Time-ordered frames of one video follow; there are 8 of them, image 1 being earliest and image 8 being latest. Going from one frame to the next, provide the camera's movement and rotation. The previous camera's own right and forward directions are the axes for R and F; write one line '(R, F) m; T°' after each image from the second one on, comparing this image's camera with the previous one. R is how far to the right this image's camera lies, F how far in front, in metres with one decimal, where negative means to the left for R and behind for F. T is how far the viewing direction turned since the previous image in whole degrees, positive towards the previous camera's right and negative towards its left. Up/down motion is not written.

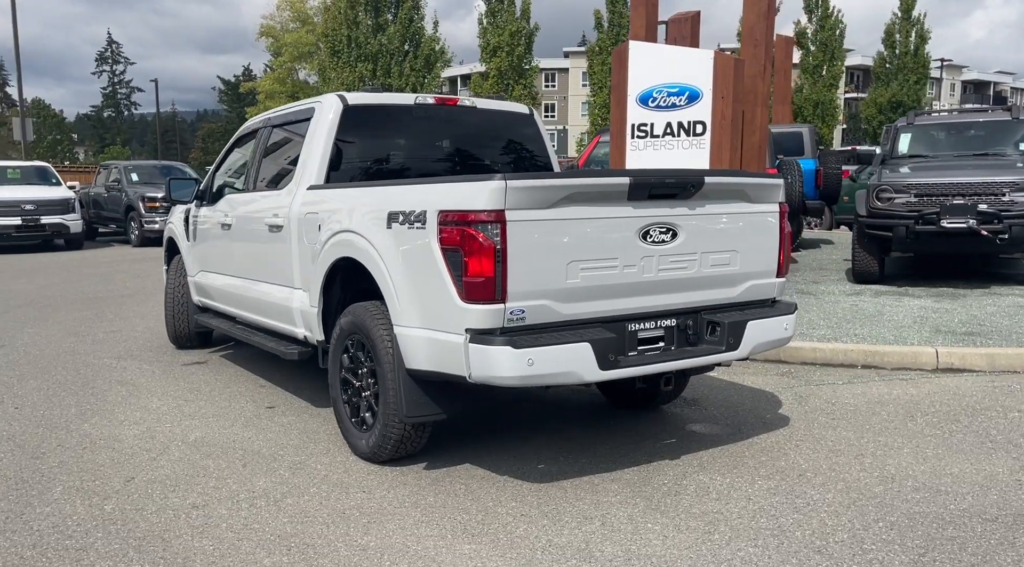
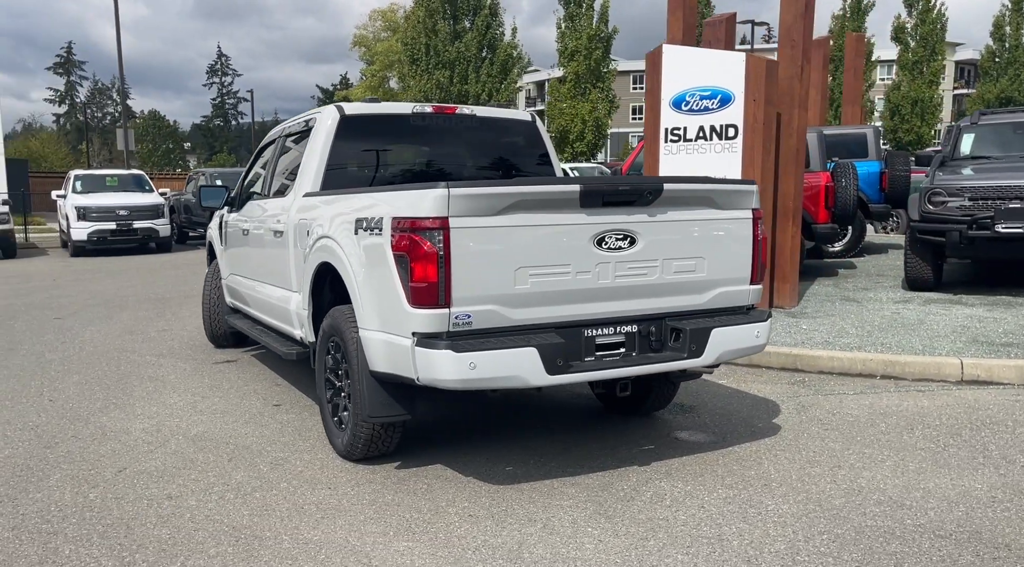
(+0.6, 0.0) m; -6°
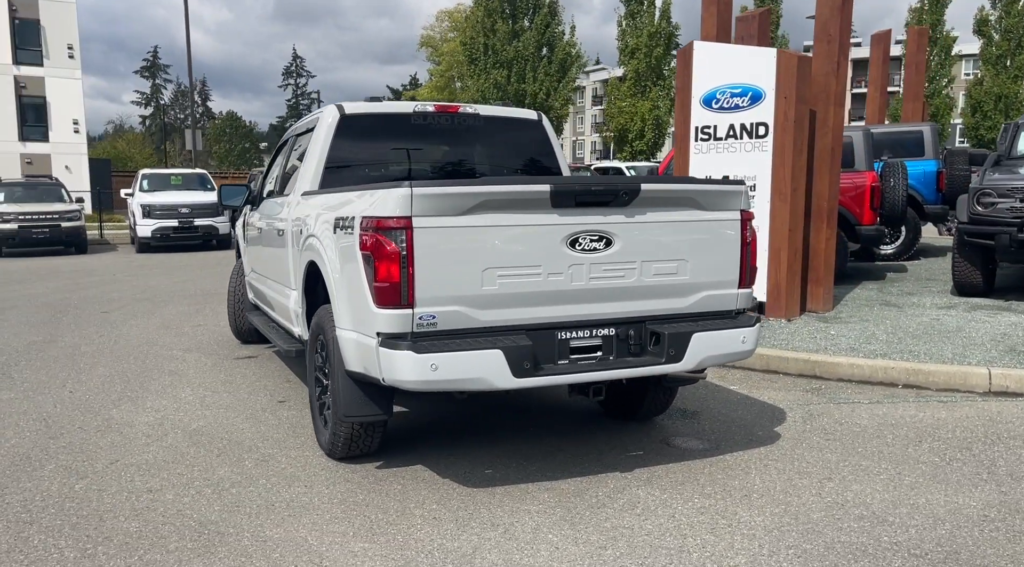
(+0.4, +0.1) m; -4°
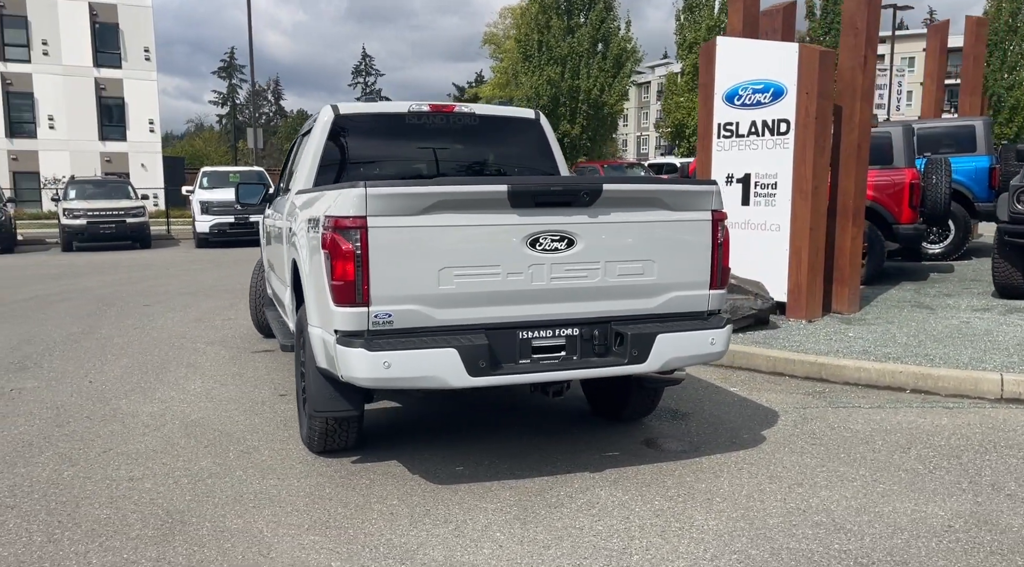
(+0.4, 0.0) m; -4°
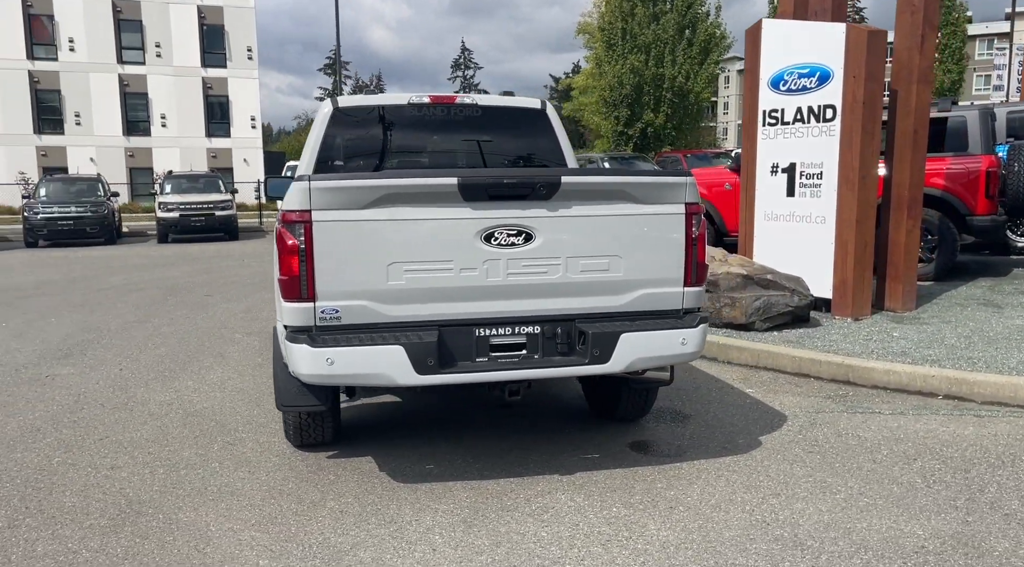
(+0.6, +0.2) m; -6°
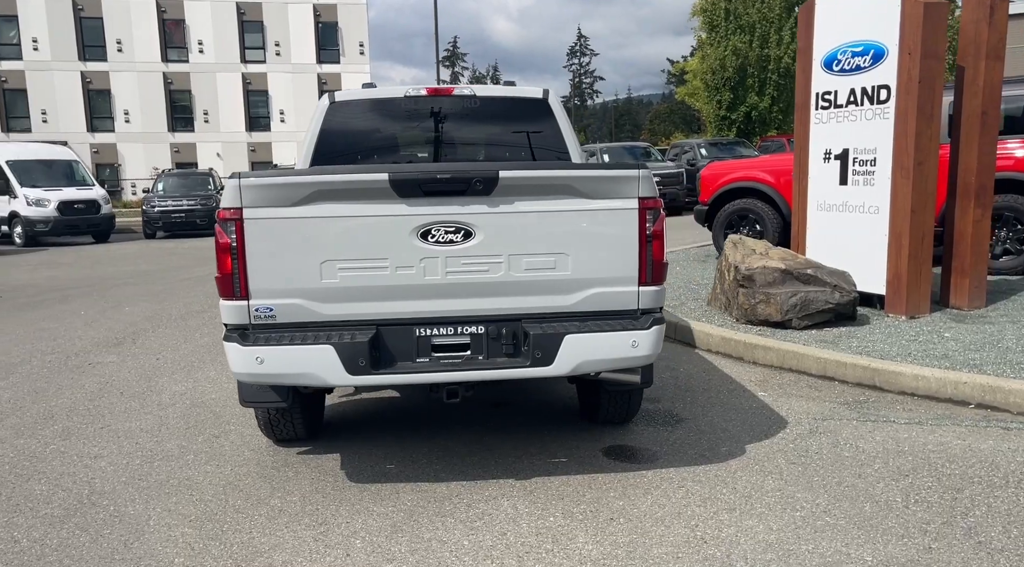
(+0.7, +0.2) m; -7°
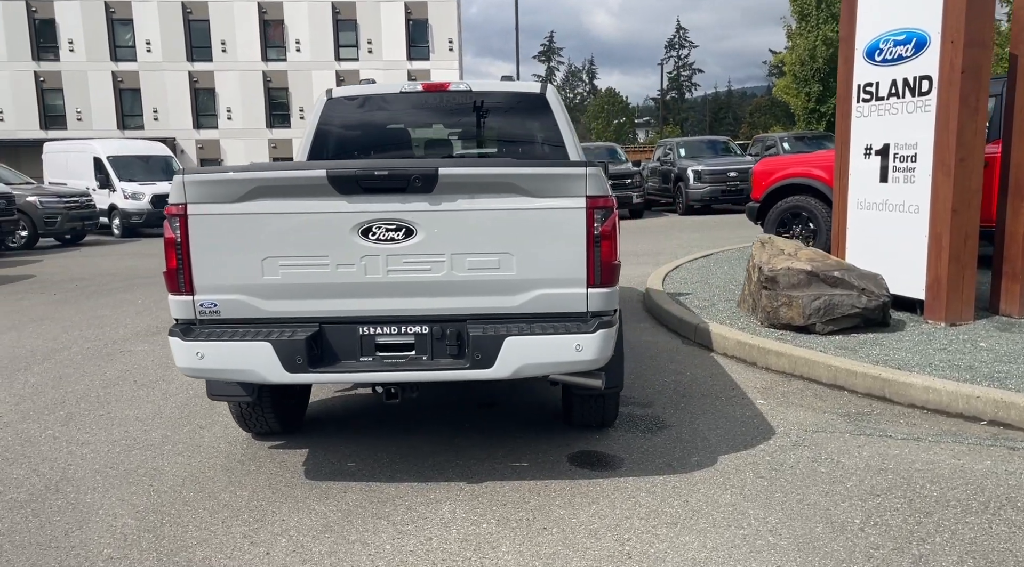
(+0.6, +0.1) m; -6°
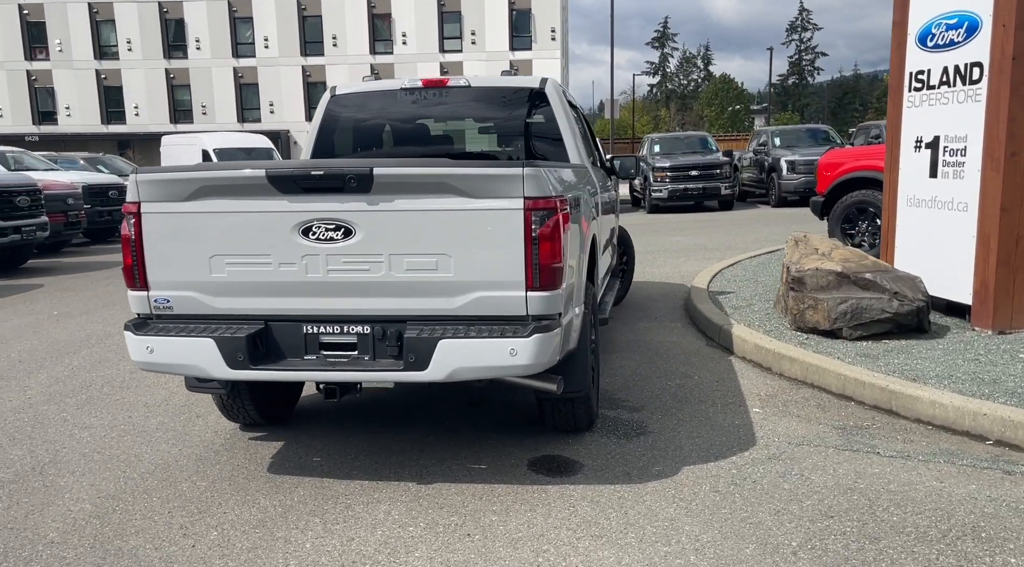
(+0.7, +0.1) m; -7°
